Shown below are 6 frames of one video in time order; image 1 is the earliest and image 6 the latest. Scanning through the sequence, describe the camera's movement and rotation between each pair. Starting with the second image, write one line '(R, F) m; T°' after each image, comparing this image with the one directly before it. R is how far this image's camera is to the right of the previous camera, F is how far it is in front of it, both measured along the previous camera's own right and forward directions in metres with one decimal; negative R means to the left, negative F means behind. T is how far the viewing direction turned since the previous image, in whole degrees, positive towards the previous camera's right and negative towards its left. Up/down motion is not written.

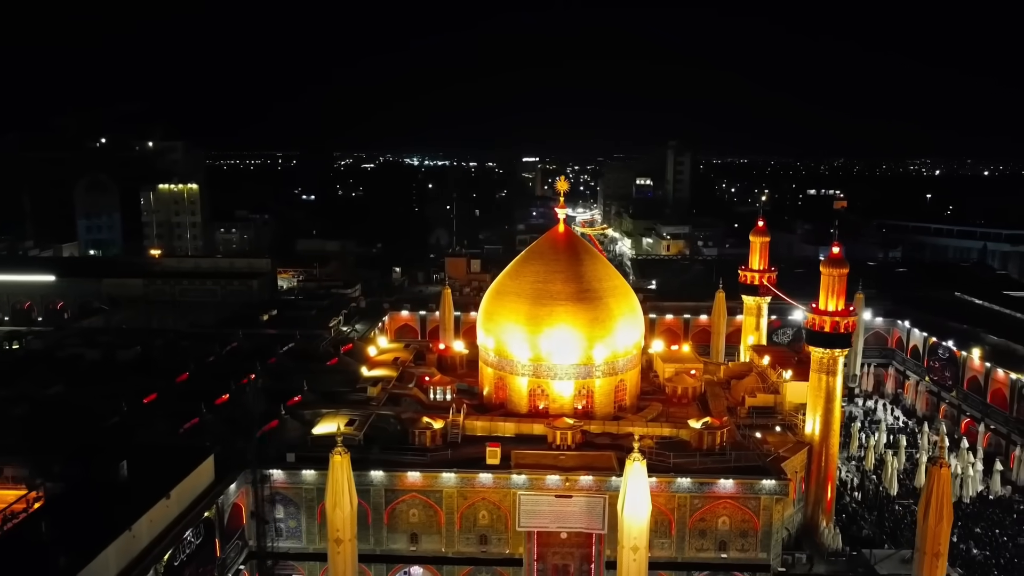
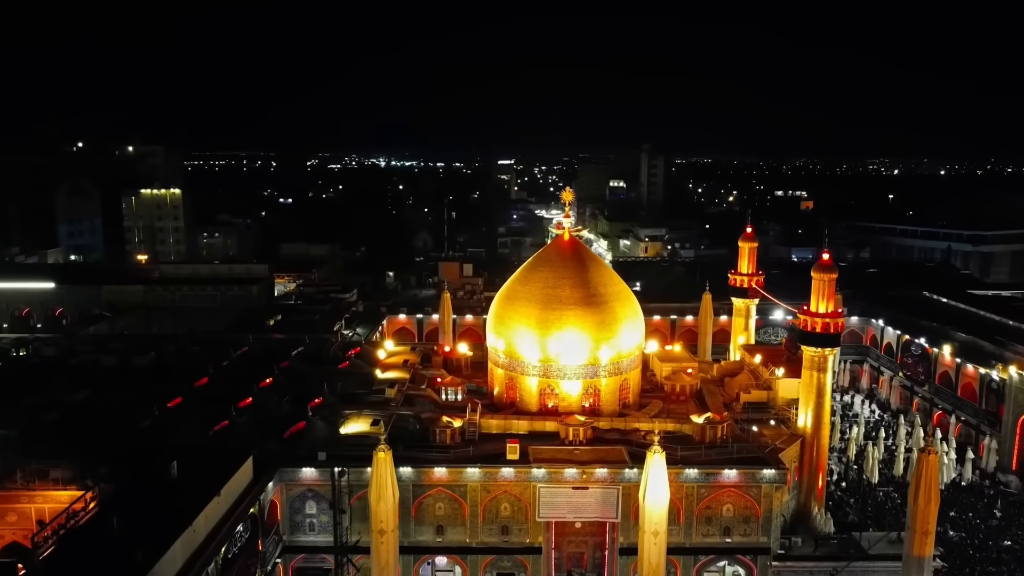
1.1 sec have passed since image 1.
(-1.0, -1.0) m; +2°
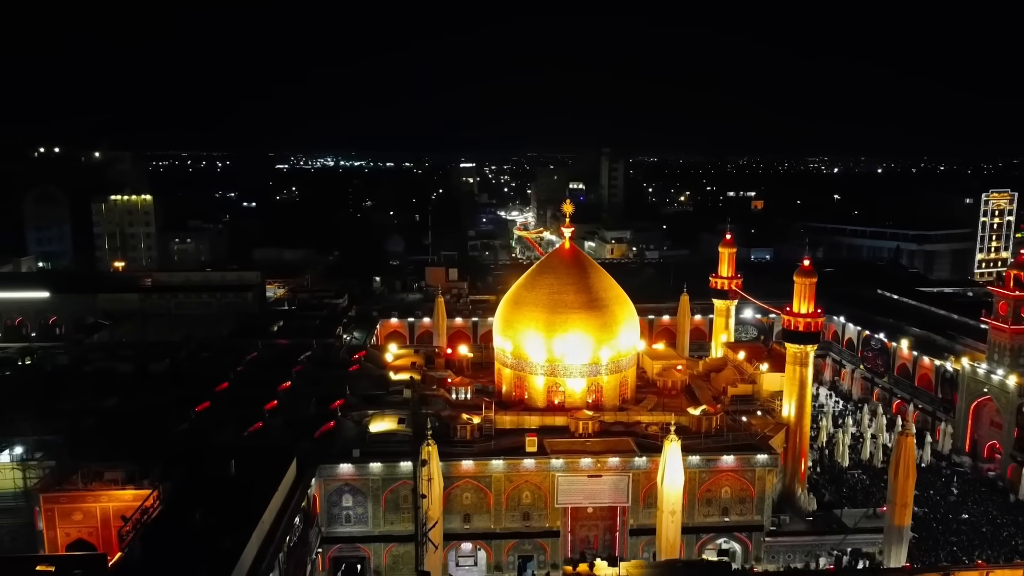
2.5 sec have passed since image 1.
(-1.5, -1.4) m; +4°
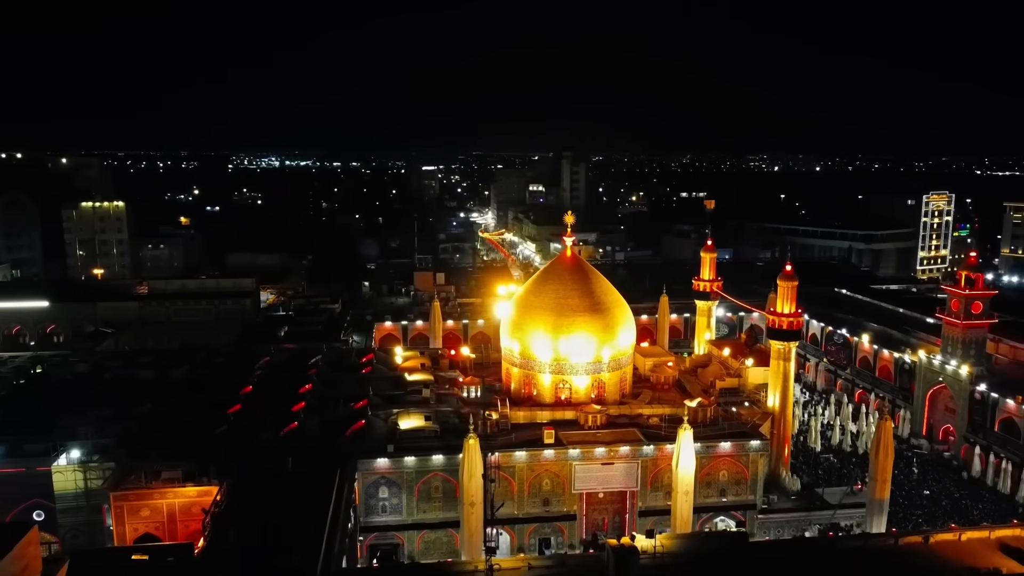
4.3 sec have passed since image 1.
(-1.7, -1.6) m; +4°
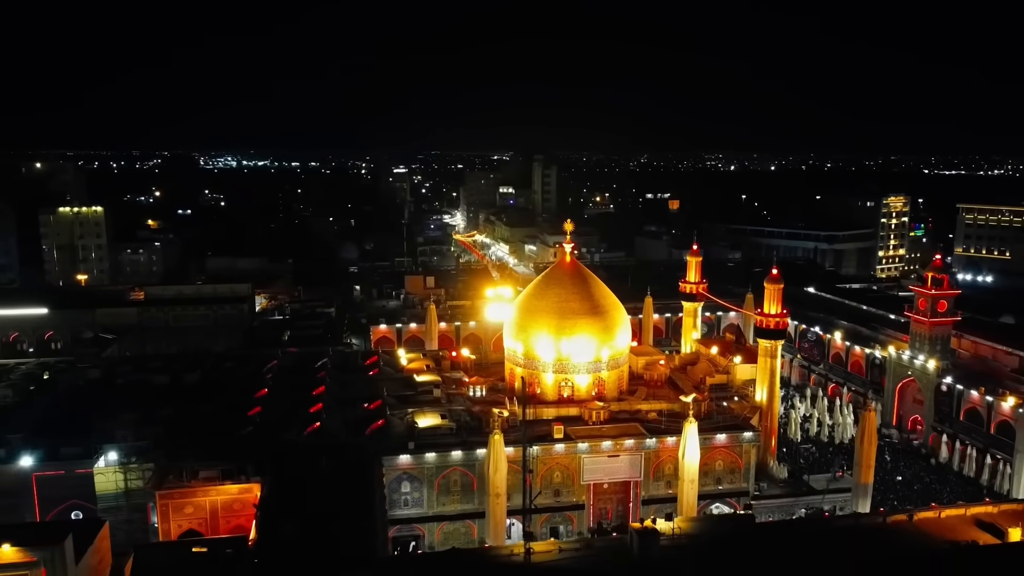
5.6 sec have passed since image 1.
(-1.3, -1.2) m; +3°
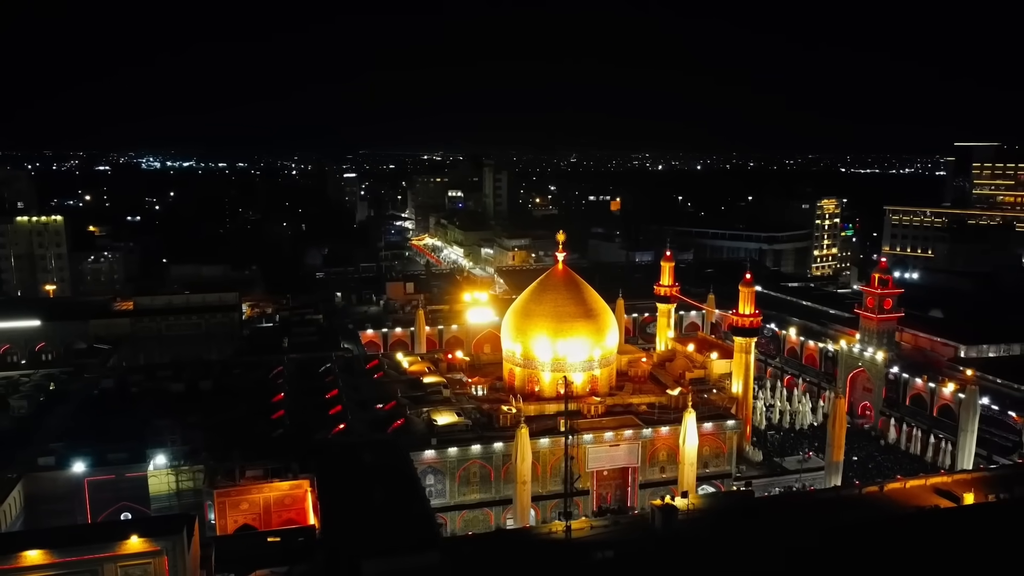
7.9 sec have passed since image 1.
(-2.1, -1.8) m; +5°
